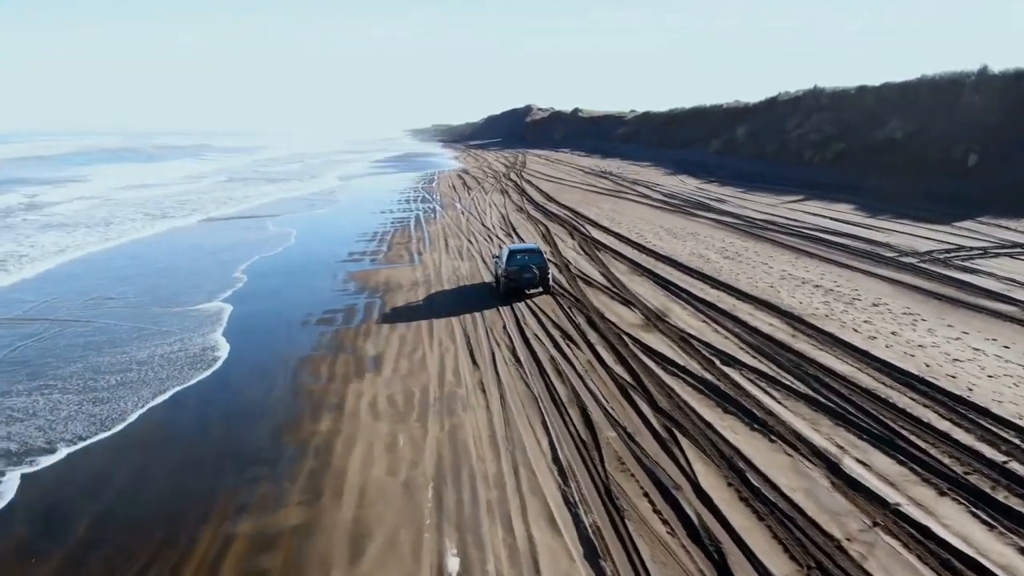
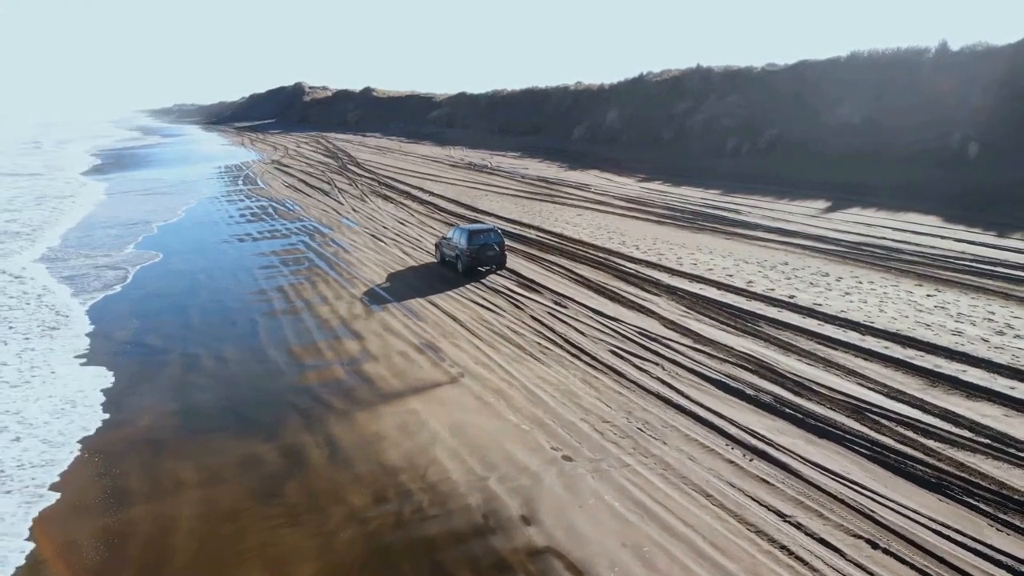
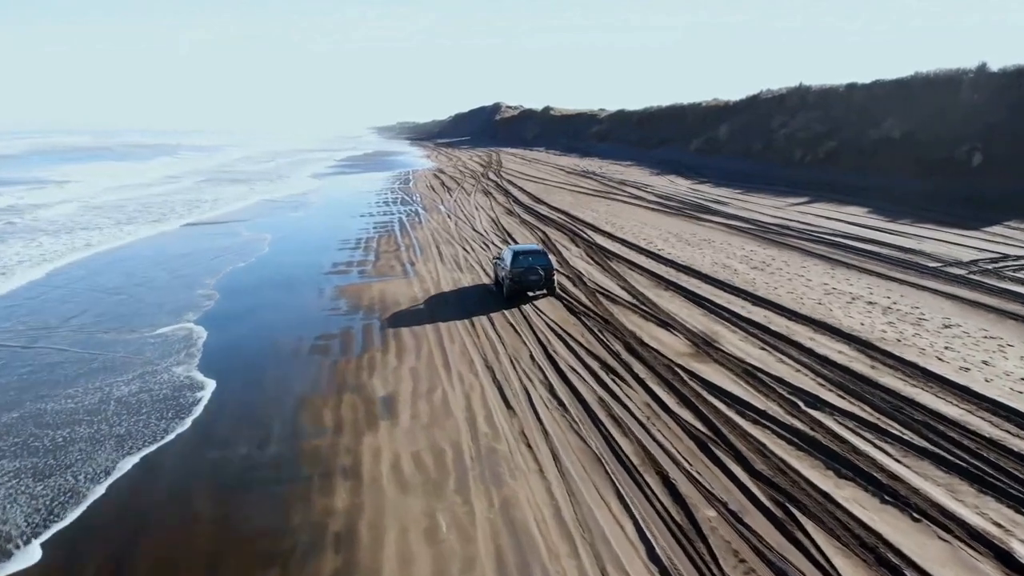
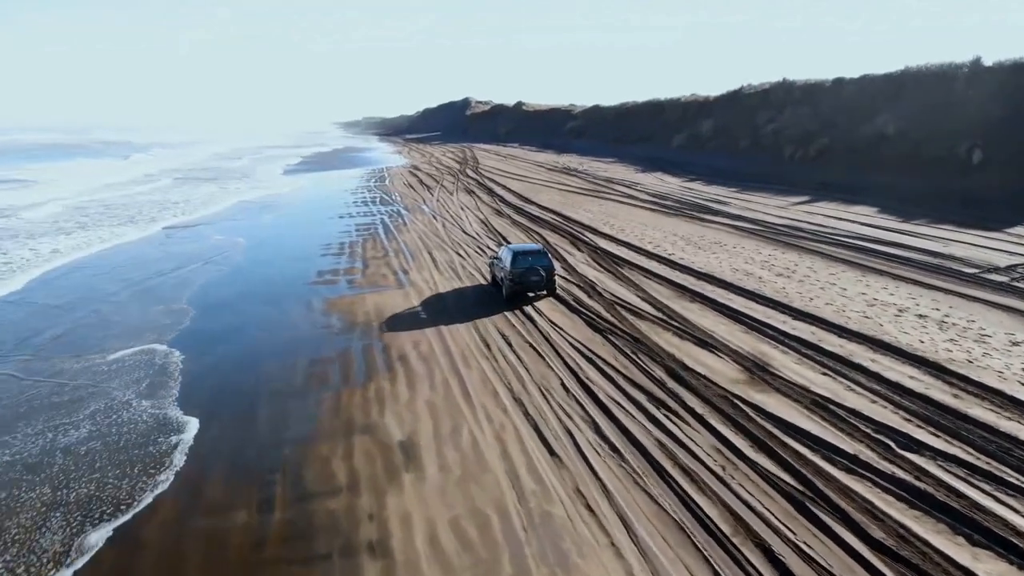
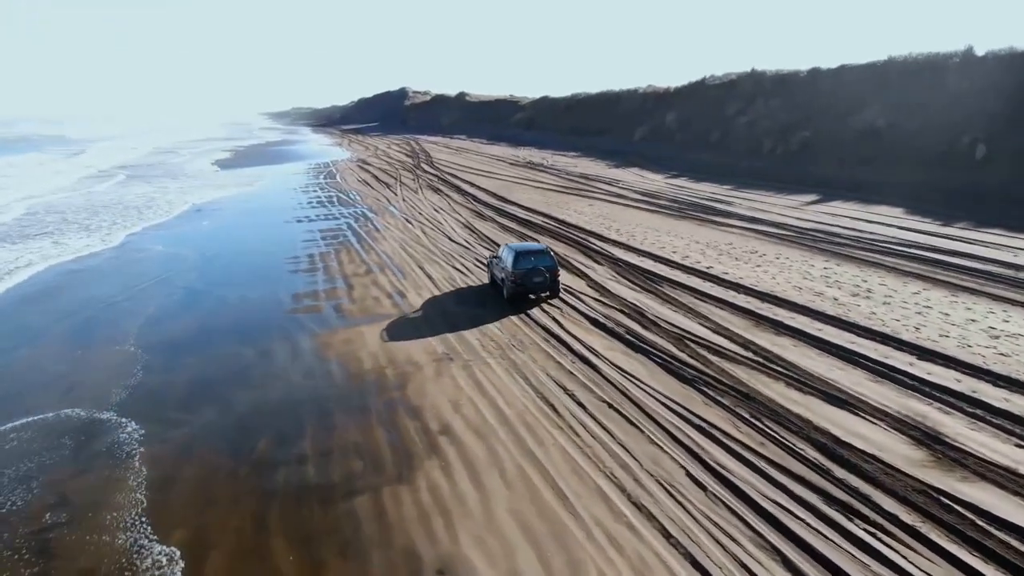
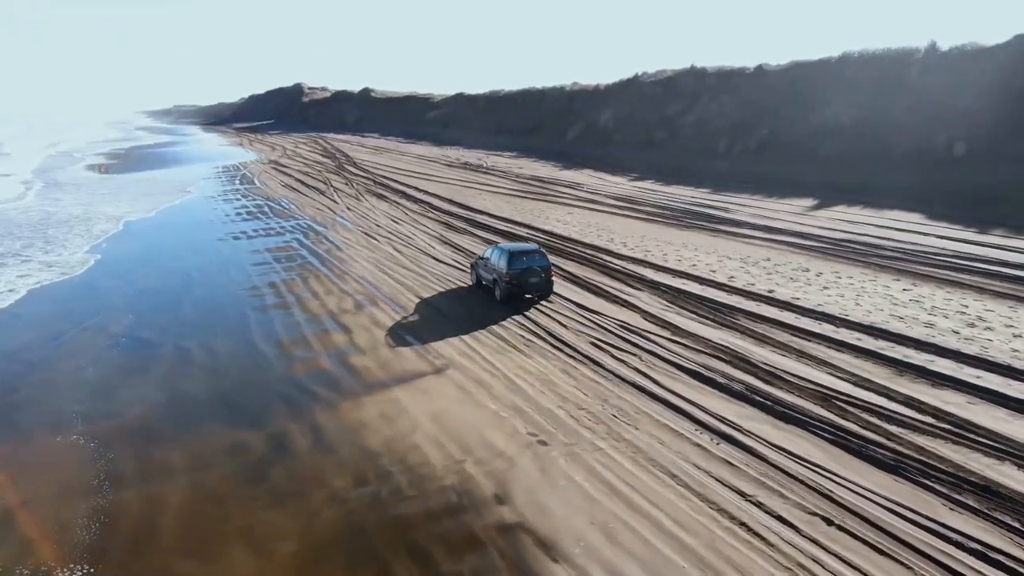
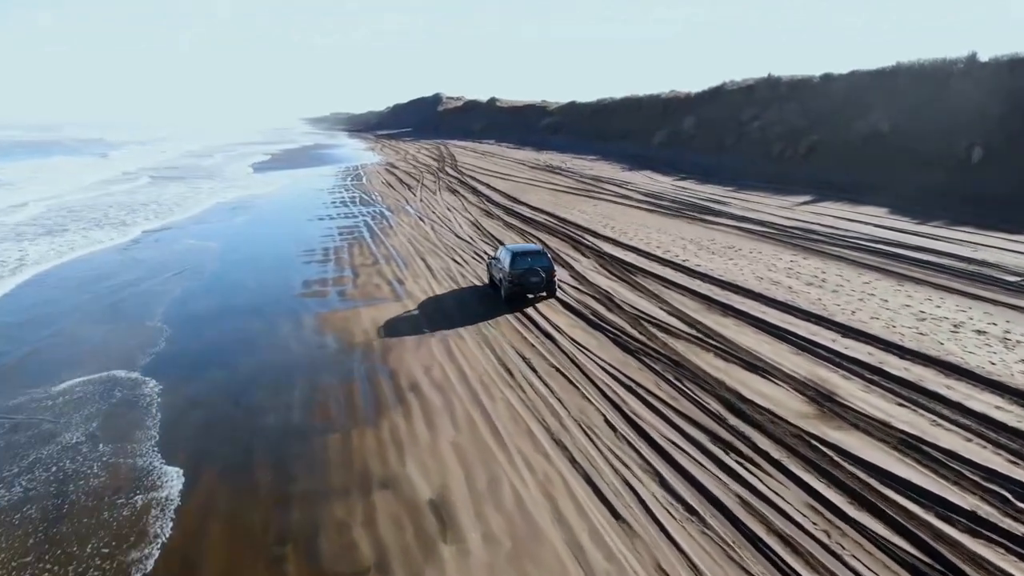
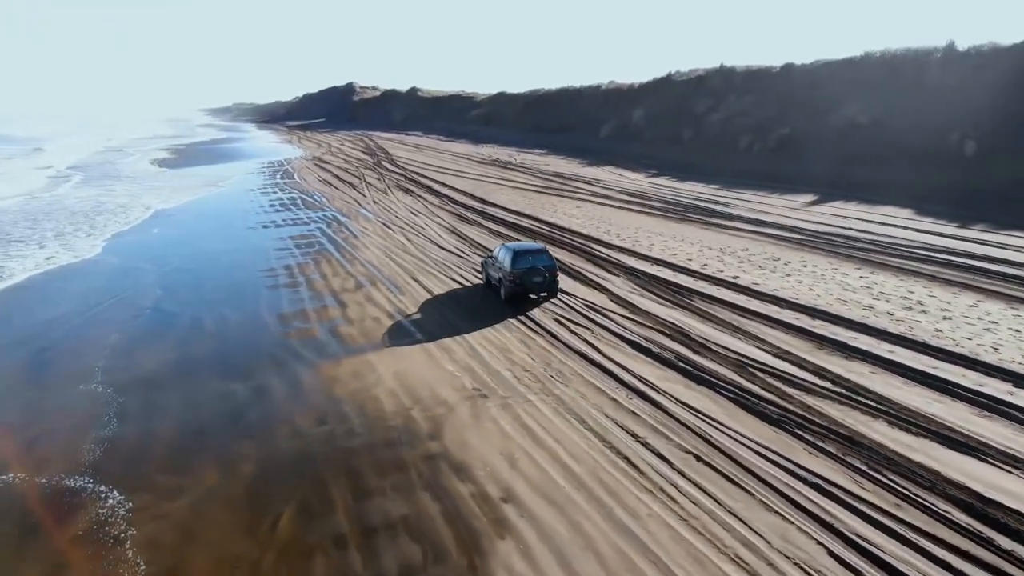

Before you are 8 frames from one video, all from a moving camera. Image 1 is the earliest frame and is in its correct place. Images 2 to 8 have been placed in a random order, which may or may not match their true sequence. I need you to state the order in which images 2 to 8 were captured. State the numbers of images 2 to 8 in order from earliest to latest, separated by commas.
3, 4, 7, 5, 8, 6, 2
